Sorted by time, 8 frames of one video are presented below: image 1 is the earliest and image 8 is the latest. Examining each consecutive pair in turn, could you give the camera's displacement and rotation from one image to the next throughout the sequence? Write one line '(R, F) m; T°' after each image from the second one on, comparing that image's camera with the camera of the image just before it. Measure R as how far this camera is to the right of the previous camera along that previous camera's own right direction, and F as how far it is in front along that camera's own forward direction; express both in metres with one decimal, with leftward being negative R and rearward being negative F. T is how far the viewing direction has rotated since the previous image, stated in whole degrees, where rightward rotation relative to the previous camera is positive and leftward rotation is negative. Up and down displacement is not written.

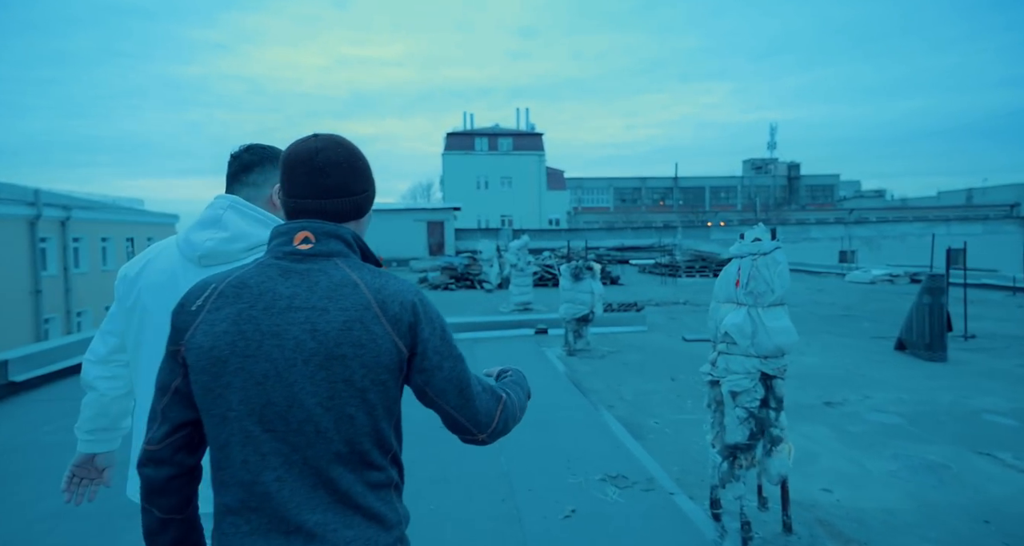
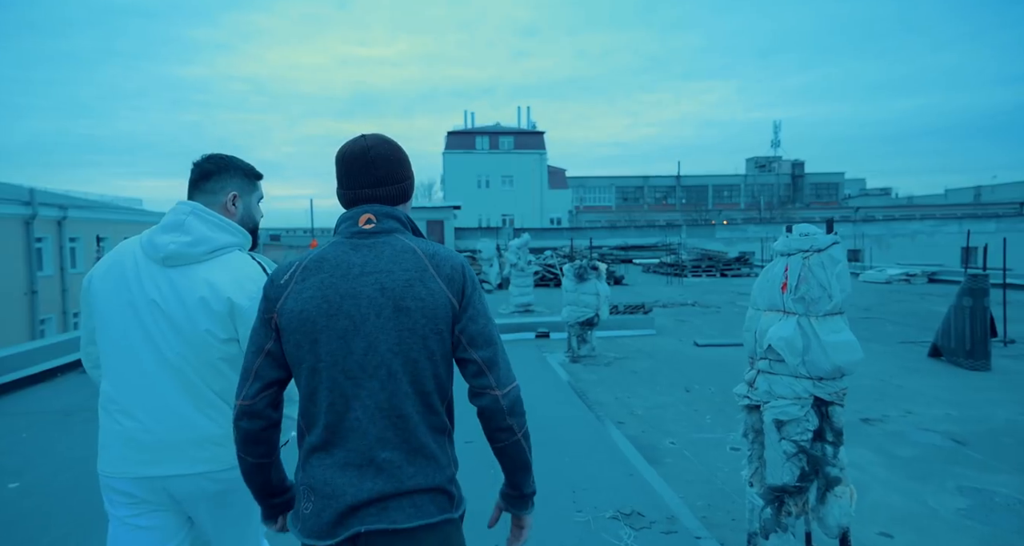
(0.0, +0.5) m; 0°
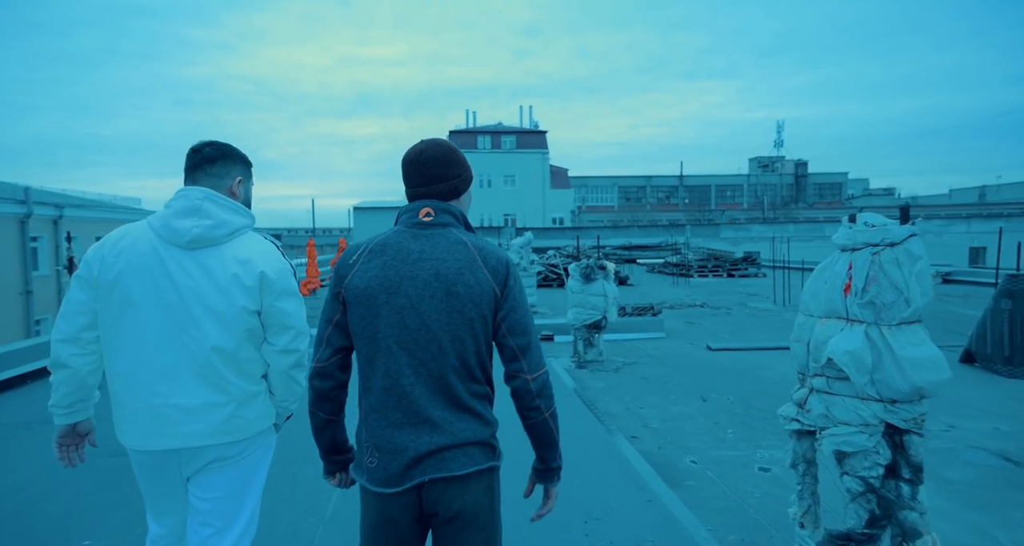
(0.0, +0.4) m; 0°
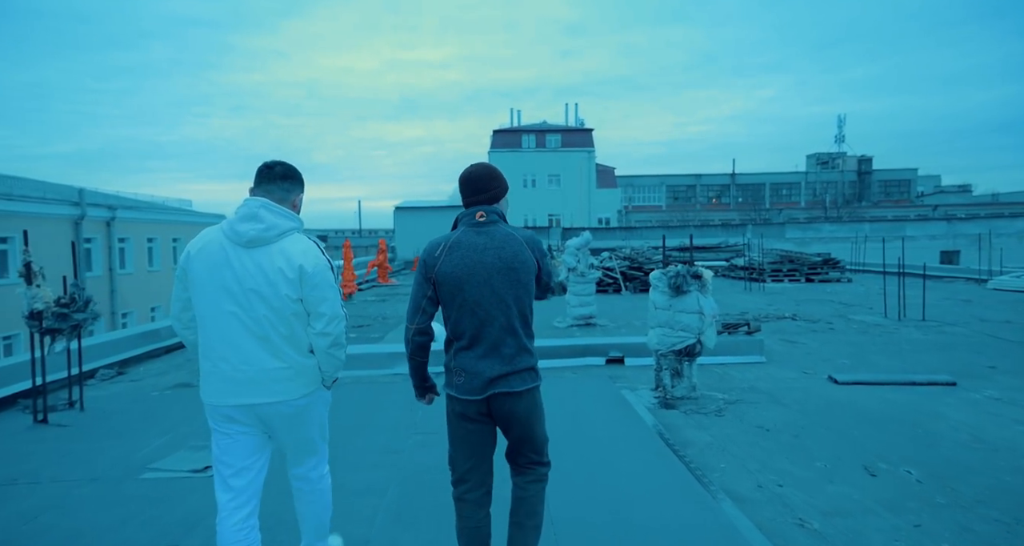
(-0.2, +1.4) m; -4°
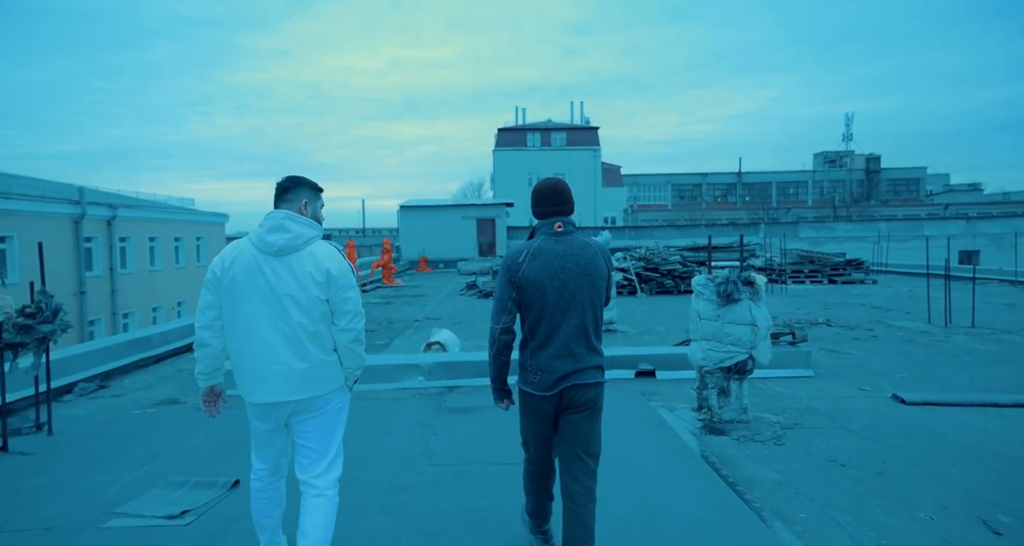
(-0.2, +0.6) m; 0°
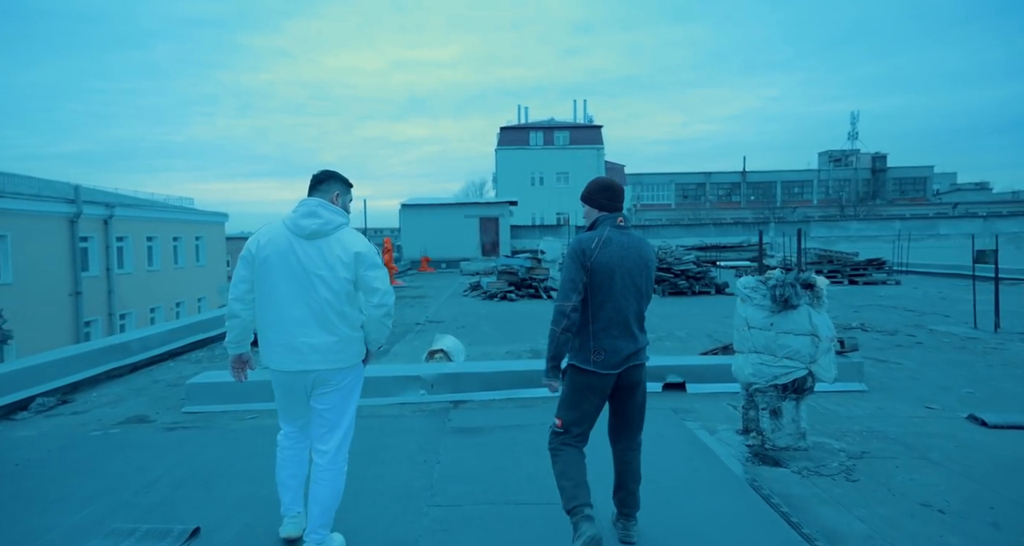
(-0.1, +0.6) m; 0°
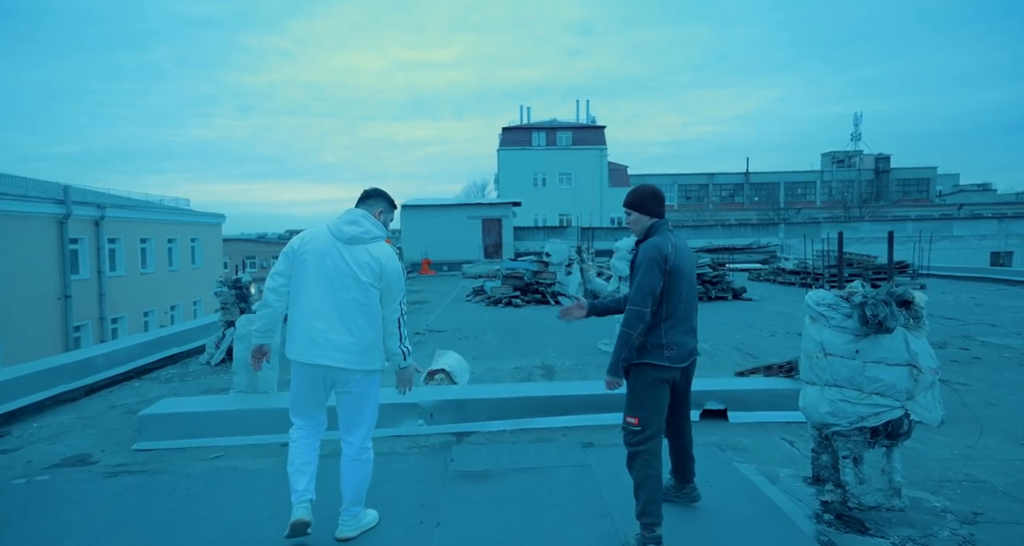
(-0.1, +0.8) m; 0°
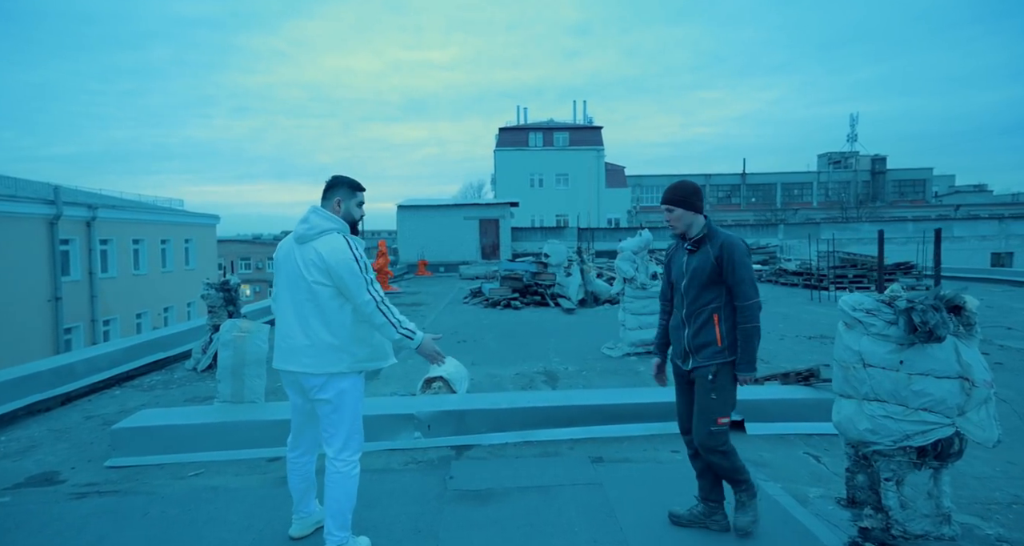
(0.0, +0.3) m; 0°
